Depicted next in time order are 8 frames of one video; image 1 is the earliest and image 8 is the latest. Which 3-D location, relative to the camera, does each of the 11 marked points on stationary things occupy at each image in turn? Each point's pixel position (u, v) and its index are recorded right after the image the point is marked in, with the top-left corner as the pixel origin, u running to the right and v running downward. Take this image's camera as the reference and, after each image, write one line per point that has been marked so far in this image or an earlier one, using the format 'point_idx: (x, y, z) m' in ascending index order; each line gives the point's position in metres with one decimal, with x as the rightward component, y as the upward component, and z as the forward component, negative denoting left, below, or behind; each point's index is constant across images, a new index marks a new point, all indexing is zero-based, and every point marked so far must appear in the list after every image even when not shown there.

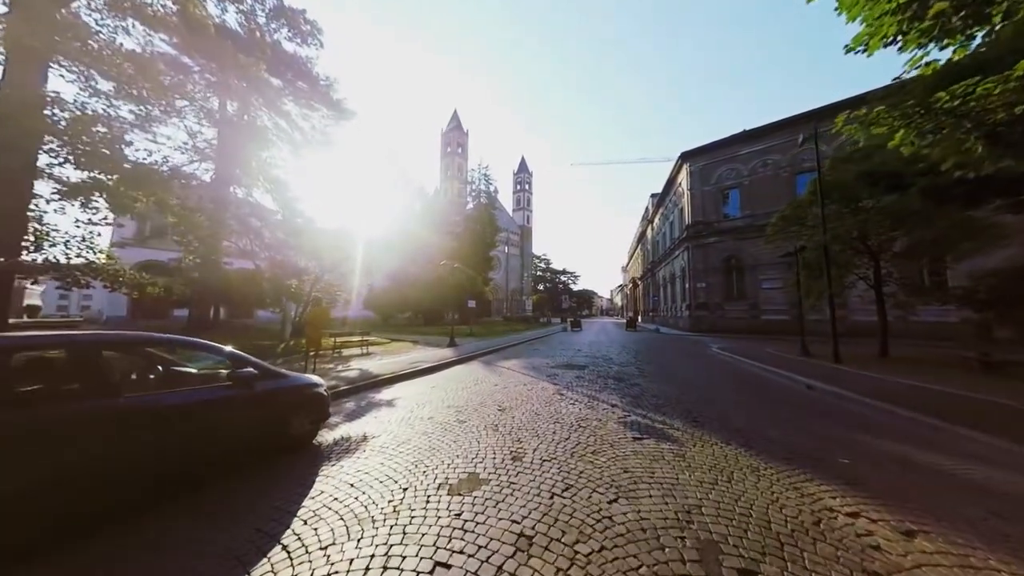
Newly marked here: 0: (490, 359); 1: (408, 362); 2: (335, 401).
0: (-0.8, -3.0, +16.1) m
1: (-4.1, -2.9, +14.5) m
2: (-4.6, -3.1, +9.9) m
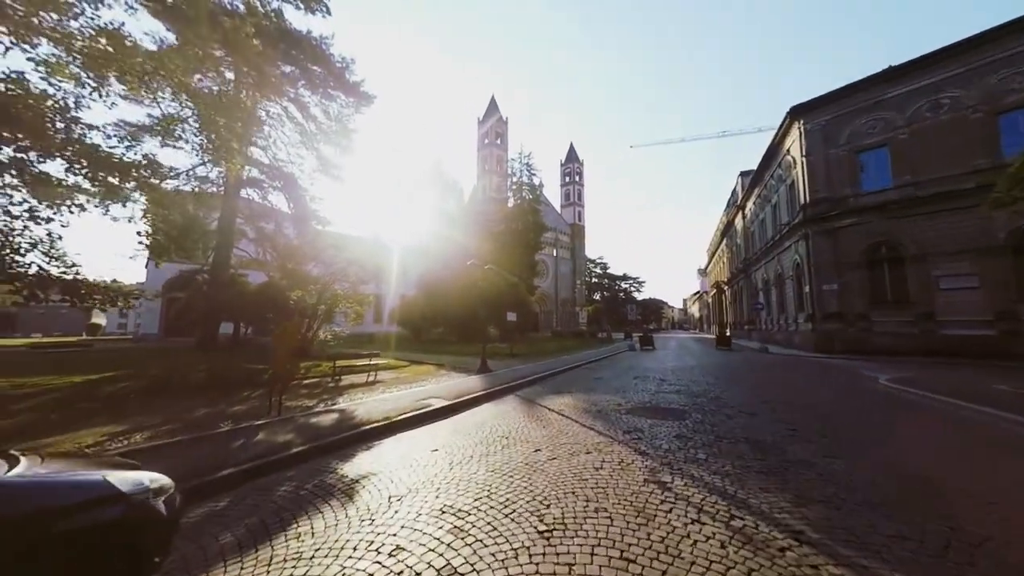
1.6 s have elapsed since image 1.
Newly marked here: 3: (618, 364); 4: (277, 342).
0: (+0.8, -3.2, +11.6) m
1: (-2.7, -3.0, +10.5) m
2: (-3.8, -3.1, +5.9) m
3: (+4.8, -3.8, +17.4) m
4: (-6.7, -1.5, +10.8) m
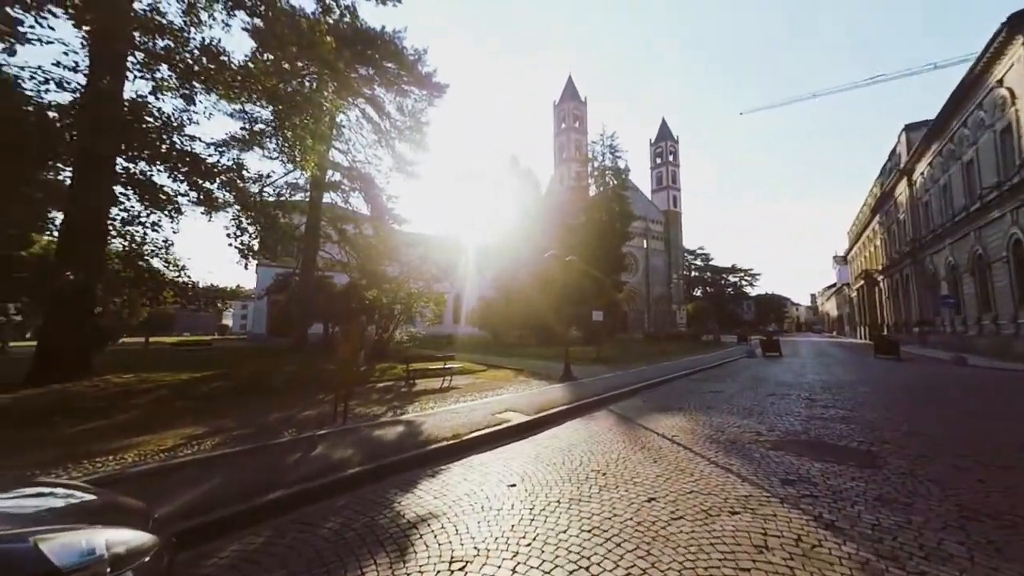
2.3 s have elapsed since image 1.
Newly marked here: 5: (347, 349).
0: (+3.1, -3.0, +9.4) m
1: (-0.5, -2.9, +9.0) m
2: (-2.5, -3.0, +4.8) m
3: (+8.2, -3.5, +14.3) m
4: (-4.4, -1.5, +10.2) m
5: (-4.3, -1.6, +10.2) m
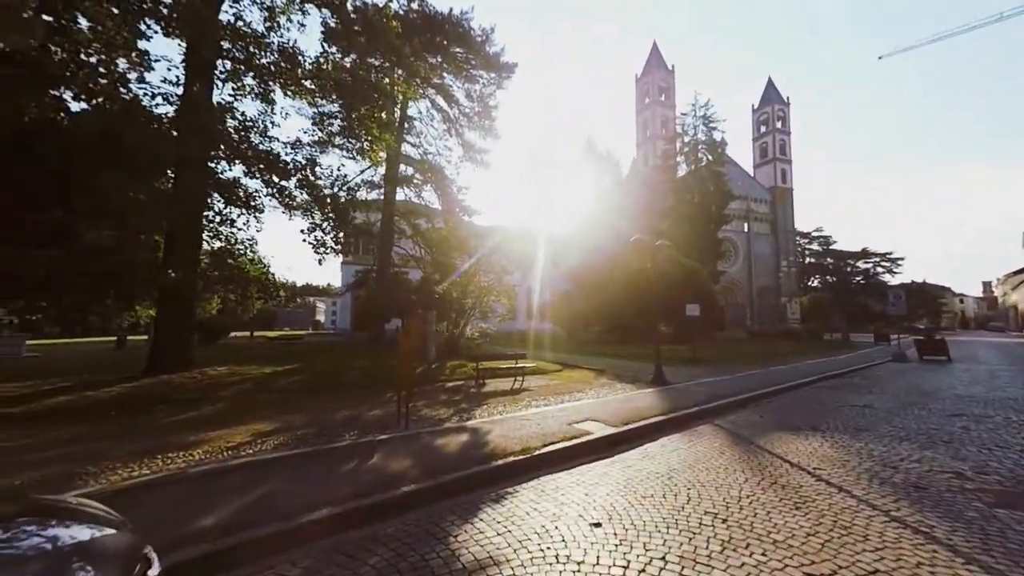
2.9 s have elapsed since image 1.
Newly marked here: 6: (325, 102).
0: (+4.7, -2.7, +7.4) m
1: (+1.1, -2.7, +7.8) m
2: (-1.7, -2.8, +4.0) m
3: (+10.7, -3.1, +11.2) m
4: (-2.5, -1.3, +9.7) m
5: (-2.4, -1.4, +9.6) m
6: (-6.2, +6.2, +12.7) m
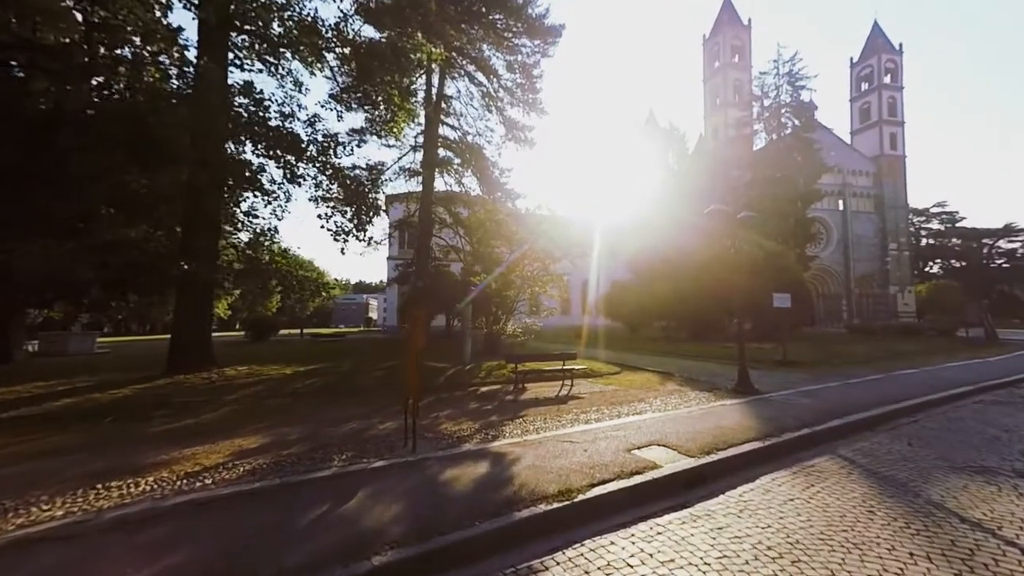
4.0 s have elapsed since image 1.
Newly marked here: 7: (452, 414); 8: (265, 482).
0: (+5.2, -2.3, +4.9) m
1: (+1.7, -2.4, +5.8) m
2: (-1.6, -2.6, +2.4) m
3: (+11.7, -2.6, +7.8) m
4: (-1.6, -1.0, +8.2) m
5: (-1.6, -1.2, +8.1) m
6: (-5.0, +6.4, +11.7) m
7: (-1.2, -2.7, +8.1) m
8: (-2.8, -2.3, +4.5) m
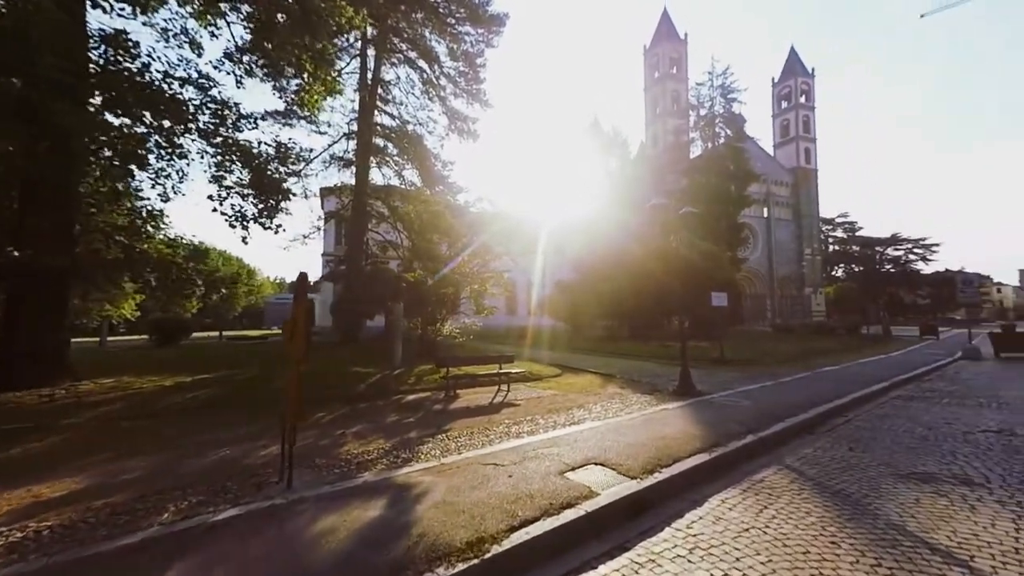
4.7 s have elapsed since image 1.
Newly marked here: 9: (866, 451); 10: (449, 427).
0: (+4.2, -2.3, +4.5) m
1: (+0.6, -2.3, +4.9) m
2: (-2.3, -2.5, +1.2) m
3: (+10.2, -2.5, +8.3) m
4: (-3.0, -0.9, +6.9) m
5: (-2.9, -1.1, +6.8) m
6: (-6.8, +6.5, +9.9) m
7: (-2.6, -2.6, +6.8) m
8: (-3.7, -2.2, +3.1) m
9: (+5.3, -2.4, +5.8) m
10: (-1.2, -2.5, +7.3) m
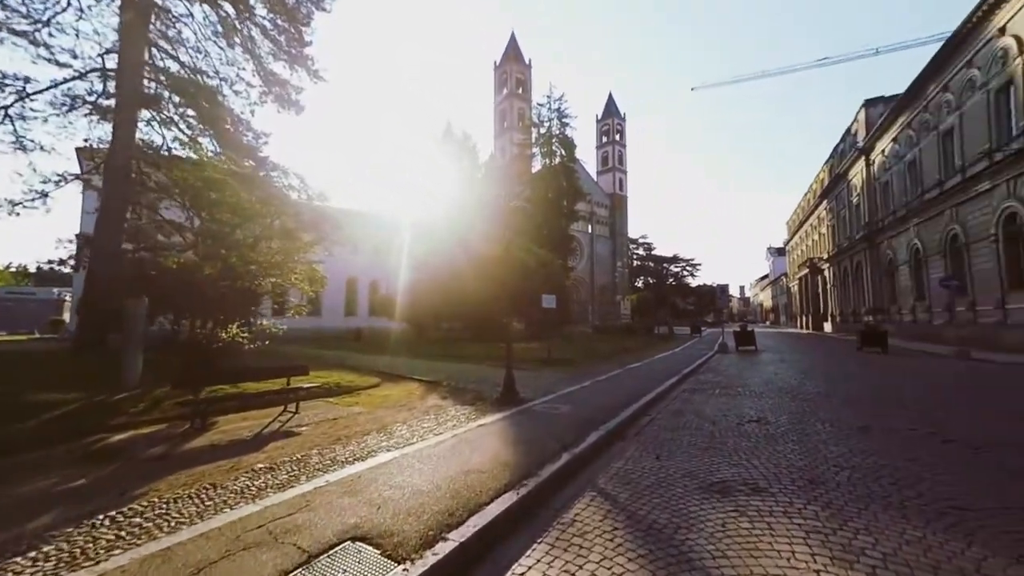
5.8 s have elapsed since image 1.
0: (+1.7, -2.3, +4.0) m
1: (-1.8, -2.2, +3.0) m
2: (-3.0, -2.3, -1.5) m
3: (+5.9, -2.7, +9.7) m
4: (-5.8, -0.7, +3.5) m
5: (-5.7, -0.8, +3.4) m
6: (-10.2, +6.9, +4.9) m
7: (-5.5, -2.3, +3.6) m
8: (-5.0, -1.9, -0.3) m
9: (+2.3, -2.4, +5.6) m
10: (-4.3, -2.3, +4.5) m
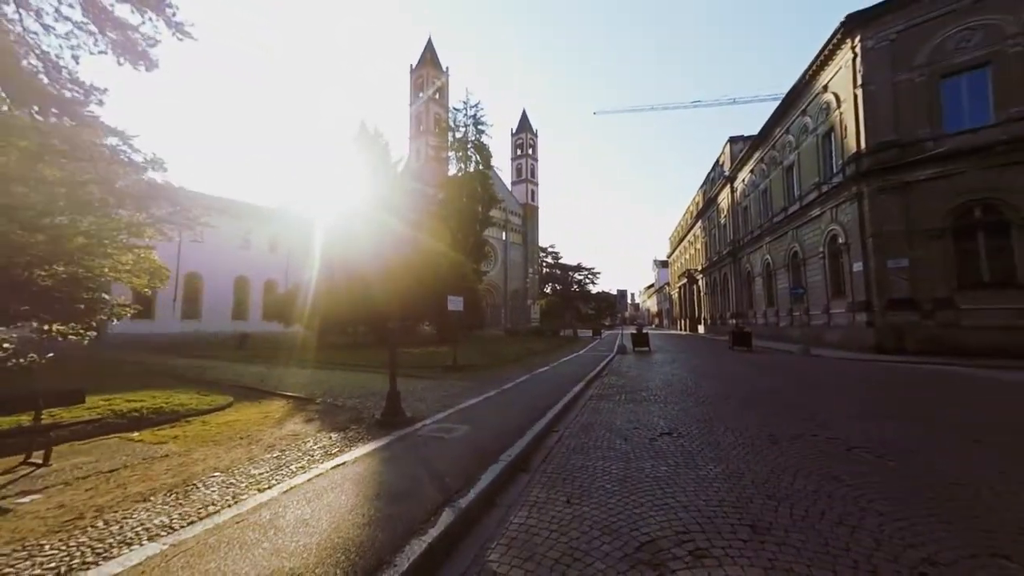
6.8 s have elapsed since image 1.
0: (+0.6, -2.2, +2.6) m
1: (-2.6, -2.0, +0.8) m
2: (-2.8, -2.1, -3.9) m
3: (+3.3, -2.7, +9.1) m
4: (-6.6, -0.4, +0.4) m
5: (-6.5, -0.6, +0.4) m
6: (-11.1, +7.2, +0.9) m
7: (-6.3, -2.1, +0.5) m
8: (-5.0, -1.7, -3.1) m
9: (+0.8, -2.4, +4.3) m
10: (-5.4, -2.1, +1.7) m
